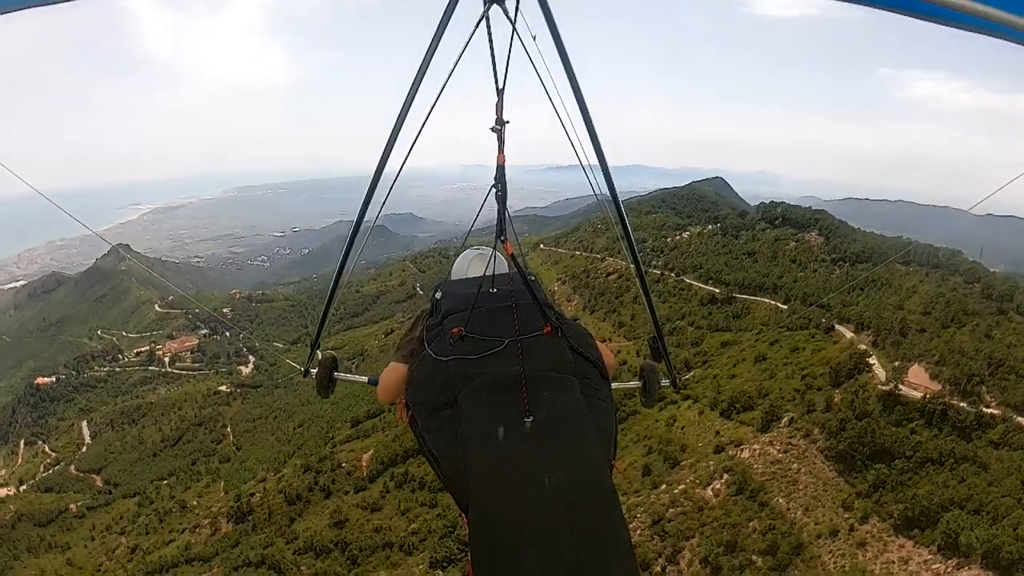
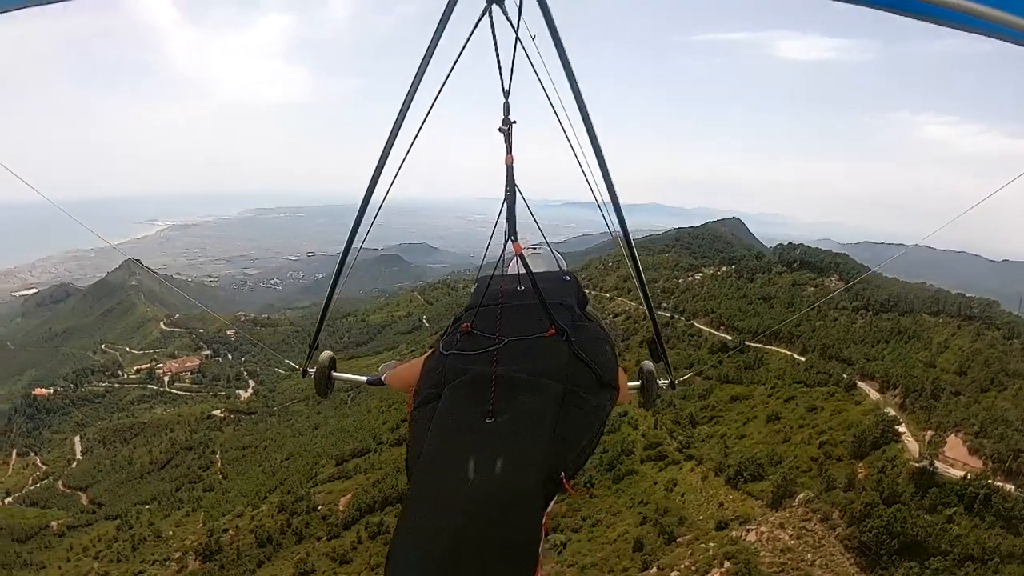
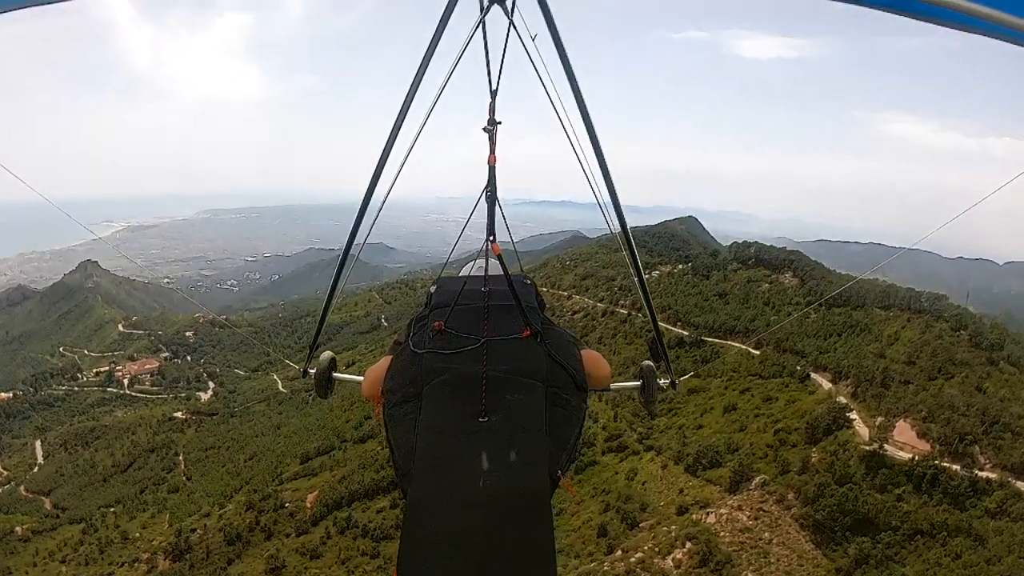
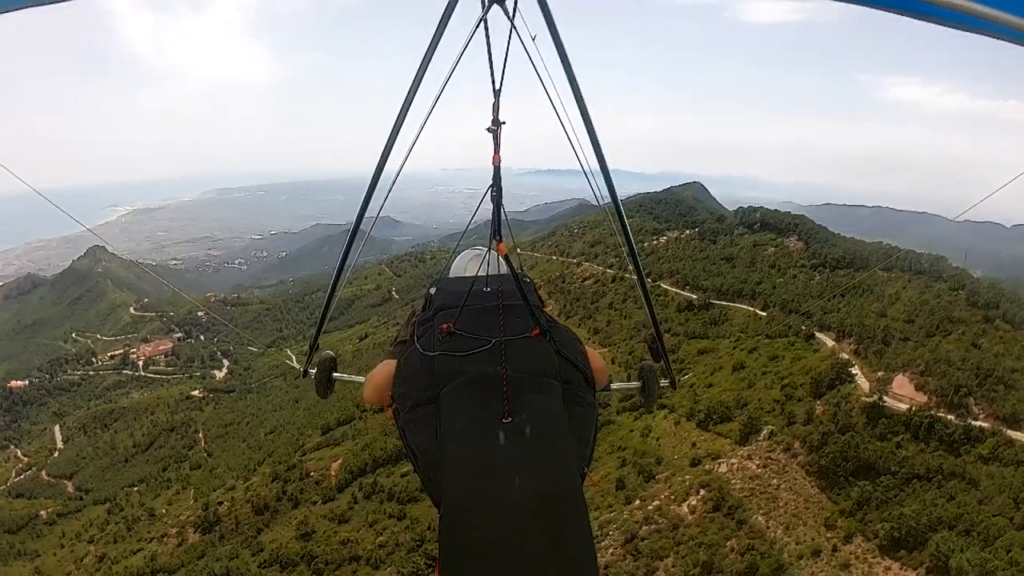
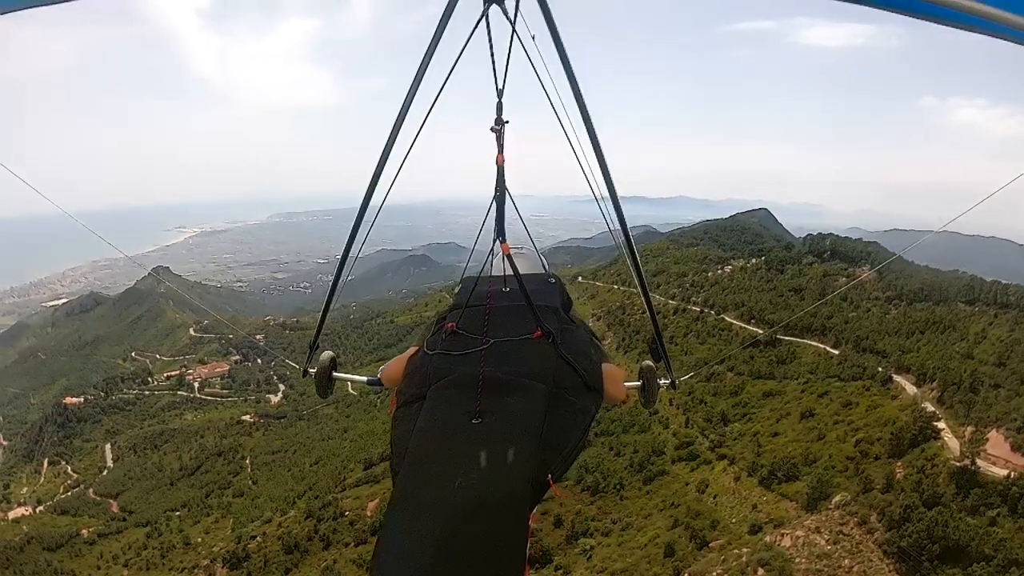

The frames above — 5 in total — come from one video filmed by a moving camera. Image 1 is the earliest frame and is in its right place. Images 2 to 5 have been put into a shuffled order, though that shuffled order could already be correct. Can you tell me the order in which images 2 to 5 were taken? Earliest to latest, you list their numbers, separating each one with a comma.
4, 3, 2, 5
